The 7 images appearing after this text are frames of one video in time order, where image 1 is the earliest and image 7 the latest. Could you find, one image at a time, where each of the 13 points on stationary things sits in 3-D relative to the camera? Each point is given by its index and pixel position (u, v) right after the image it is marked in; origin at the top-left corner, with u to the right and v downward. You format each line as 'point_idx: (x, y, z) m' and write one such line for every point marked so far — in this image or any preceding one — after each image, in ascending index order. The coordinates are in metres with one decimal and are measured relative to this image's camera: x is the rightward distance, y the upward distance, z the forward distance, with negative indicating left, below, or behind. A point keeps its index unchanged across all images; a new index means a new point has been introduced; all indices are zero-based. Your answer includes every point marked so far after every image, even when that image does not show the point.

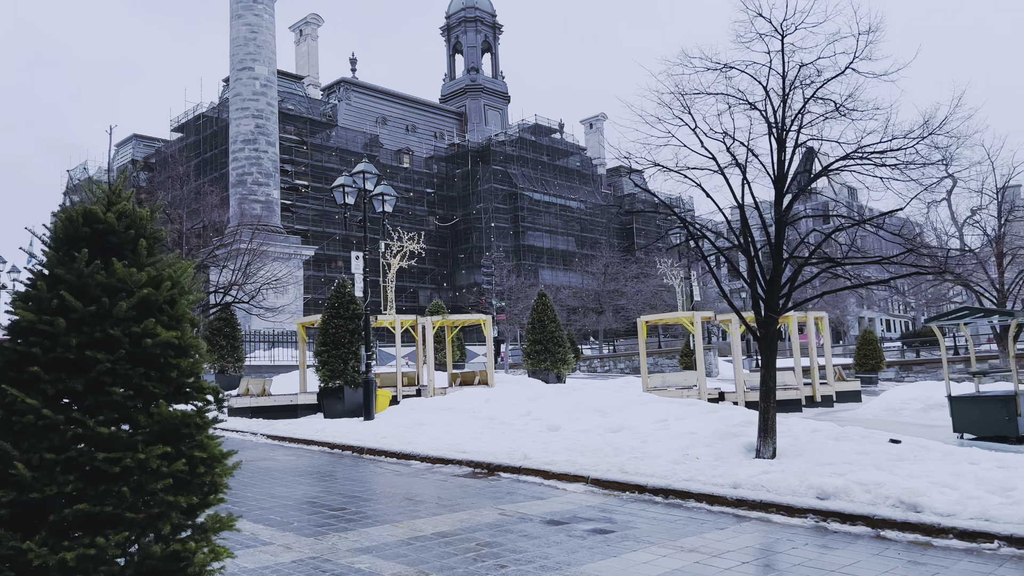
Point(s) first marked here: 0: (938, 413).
0: (+8.5, -2.5, +16.1) m
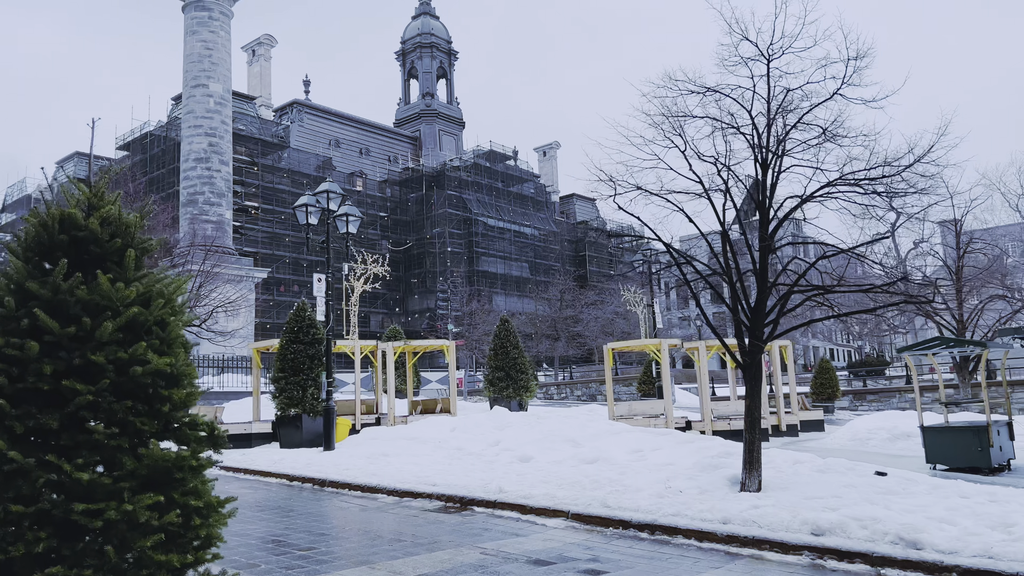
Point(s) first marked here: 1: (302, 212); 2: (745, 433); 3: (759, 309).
0: (+7.8, -3.1, +16.1) m
1: (-4.1, +1.5, +15.7) m
2: (+2.9, -1.8, +9.9) m
3: (+3.0, -0.2, +10.0) m
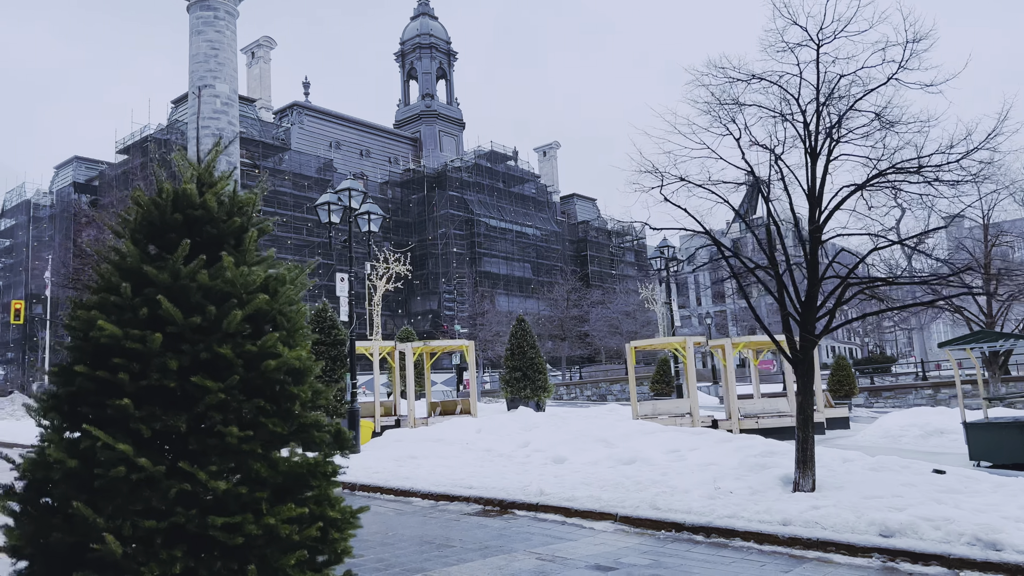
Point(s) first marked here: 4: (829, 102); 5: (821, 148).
0: (+8.3, -3.0, +15.8) m
1: (-3.6, +1.5, +15.4) m
2: (+3.4, -1.7, +9.6) m
3: (+3.6, -0.2, +9.7) m
4: (+3.7, +2.2, +9.5) m
5: (+3.7, +1.7, +9.7) m
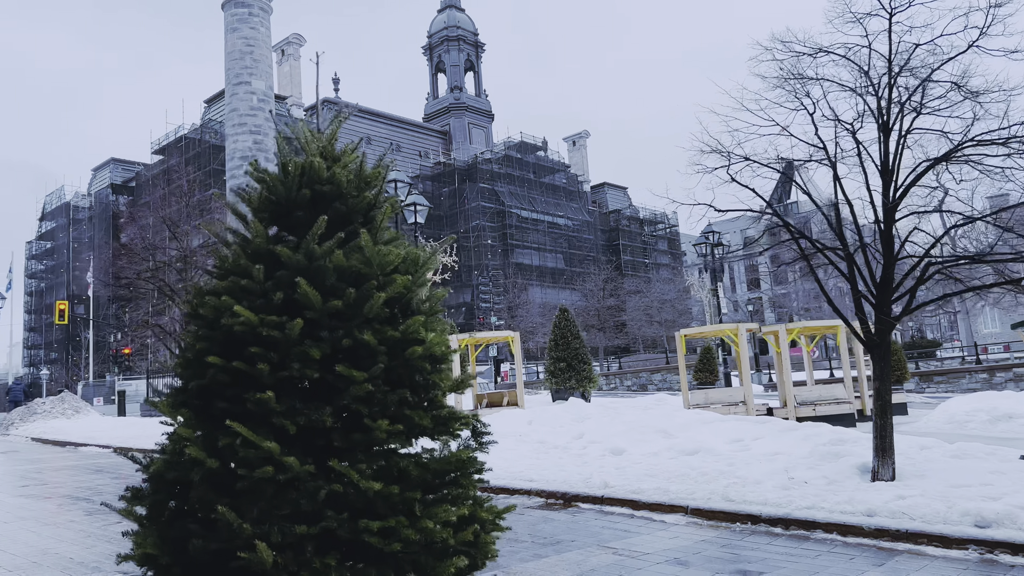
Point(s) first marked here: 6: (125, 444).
0: (+9.3, -2.6, +15.2) m
1: (-2.7, +1.6, +15.2) m
2: (+4.2, -1.5, +9.2) m
3: (+4.3, 0.0, +9.3) m
4: (+4.4, +2.4, +9.1) m
5: (+4.4, +1.9, +9.3) m
6: (-9.2, -3.7, +19.2) m
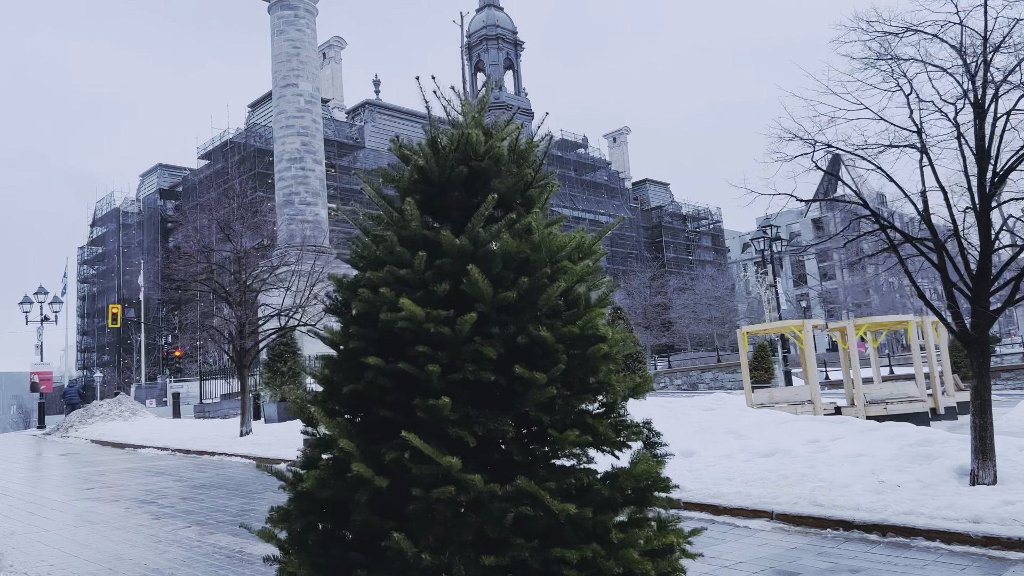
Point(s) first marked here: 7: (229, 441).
0: (+10.5, -2.4, +14.4) m
1: (-1.6, +1.6, +15.0) m
2: (+5.0, -1.4, +8.7) m
3: (+5.1, +0.1, +8.7) m
4: (+5.2, +2.5, +8.6) m
5: (+5.2, +2.0, +8.8) m
6: (-7.9, -3.8, +19.3) m
7: (-6.7, -3.6, +19.0) m
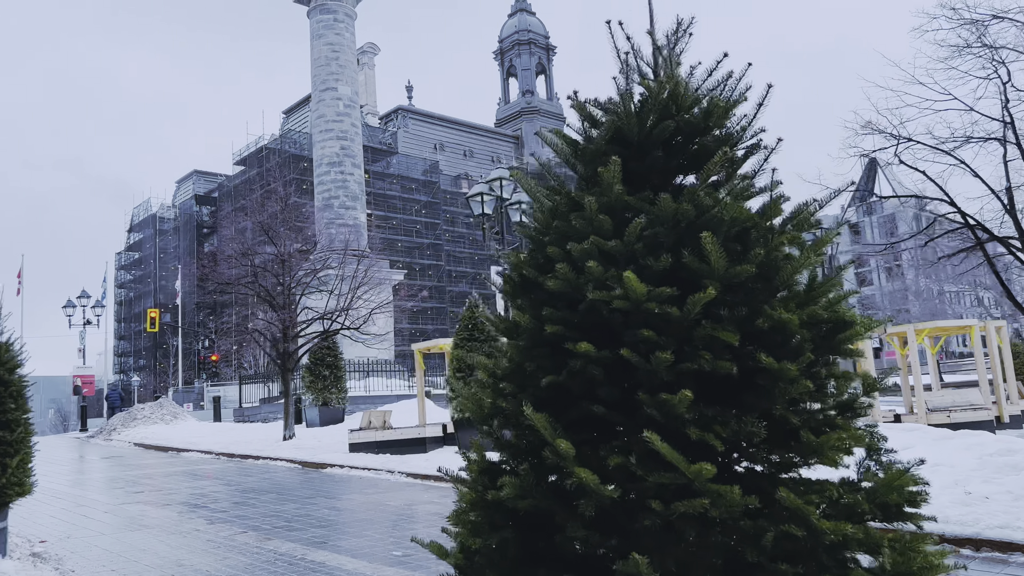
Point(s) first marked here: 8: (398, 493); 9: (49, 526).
0: (+11.4, -2.5, +13.7) m
1: (-0.7, +1.6, +14.8) m
2: (+5.7, -1.4, +8.2) m
3: (+5.8, +0.1, +8.2) m
4: (+5.9, +2.5, +8.1) m
5: (+5.9, +2.0, +8.3) m
6: (-6.8, -3.8, +19.2) m
7: (-5.6, -3.7, +18.9) m
8: (-1.8, -3.2, +12.7) m
9: (-5.7, -3.0, +10.0) m
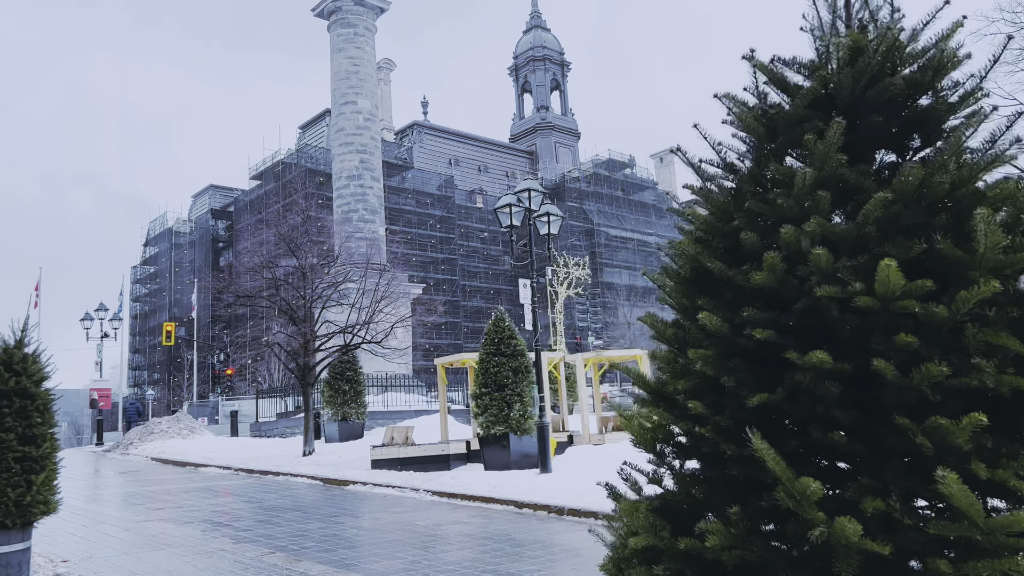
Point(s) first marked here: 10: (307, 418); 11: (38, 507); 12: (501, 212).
0: (+11.8, -2.8, +13.2) m
1: (-0.2, +1.3, +14.5) m
2: (+6.1, -1.5, +7.7) m
3: (+6.2, 0.0, +7.8) m
4: (+6.3, +2.4, +7.7) m
5: (+6.3, +1.9, +7.9) m
6: (-6.3, -4.1, +18.9) m
7: (-5.1, -4.0, +18.6) m
8: (-1.3, -3.4, +12.3) m
9: (-5.3, -3.1, +9.7) m
10: (-5.0, -3.2, +19.7) m
11: (-3.8, -1.7, +6.4) m
12: (-0.2, +1.4, +14.6) m
